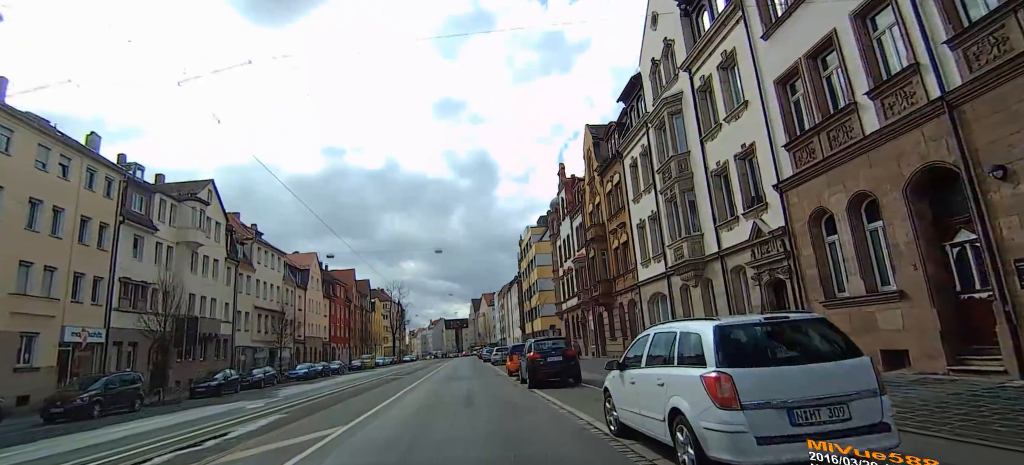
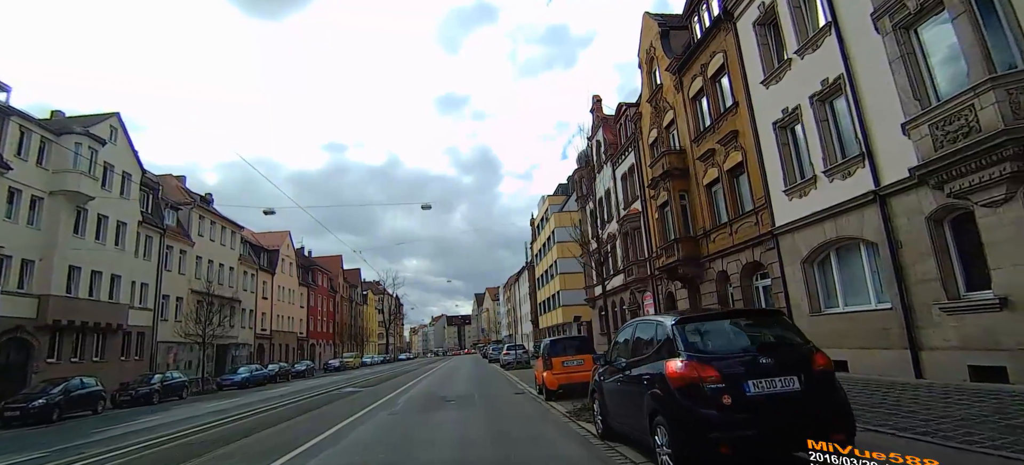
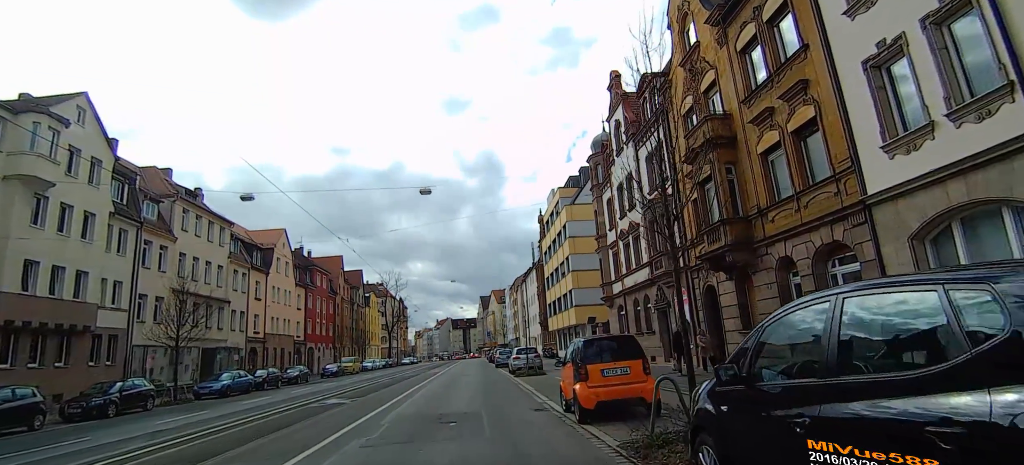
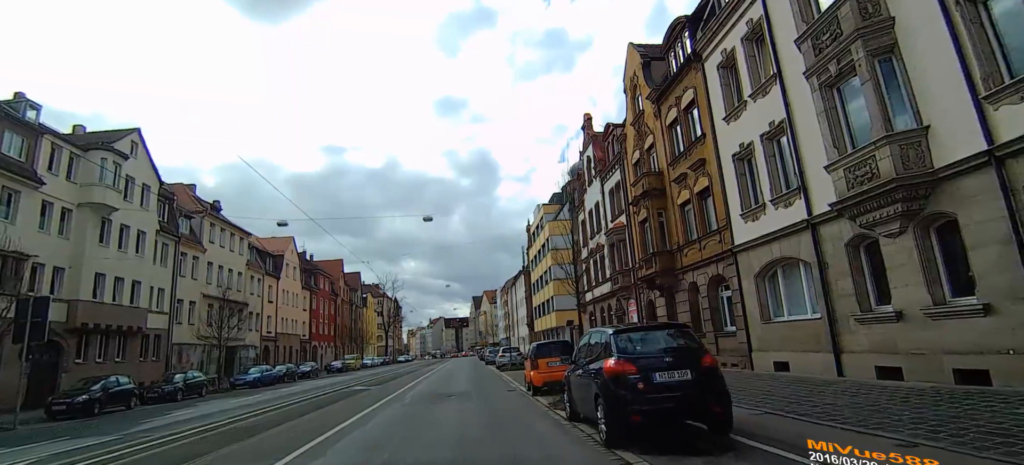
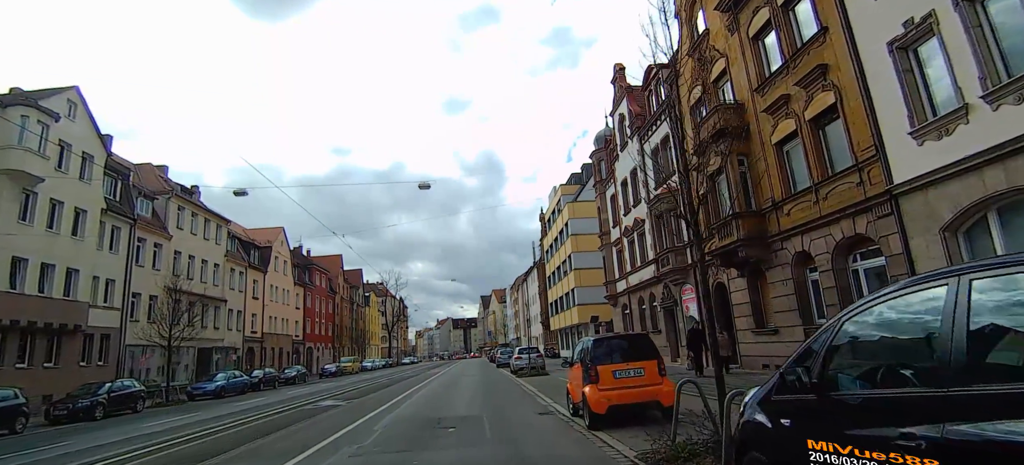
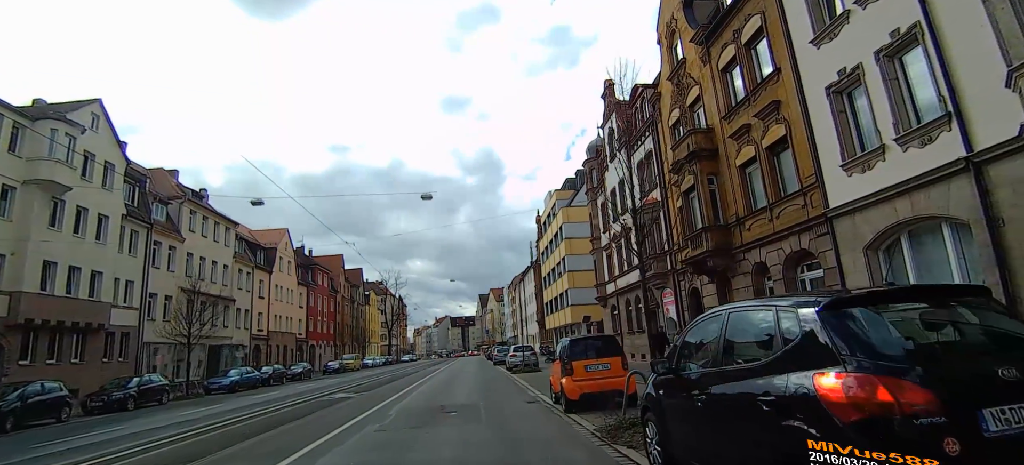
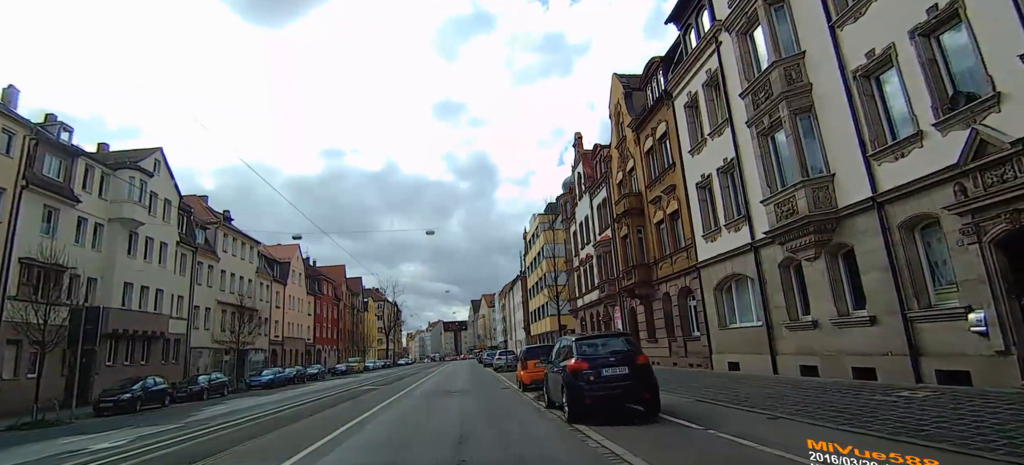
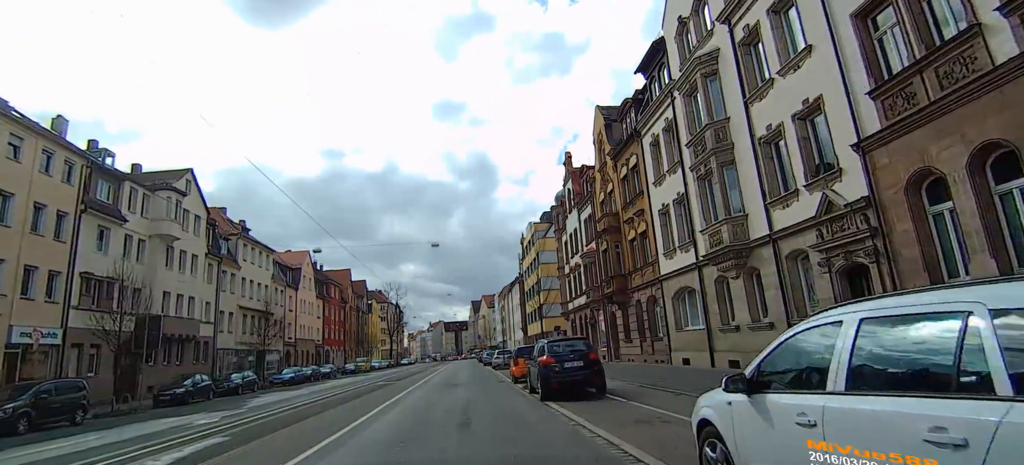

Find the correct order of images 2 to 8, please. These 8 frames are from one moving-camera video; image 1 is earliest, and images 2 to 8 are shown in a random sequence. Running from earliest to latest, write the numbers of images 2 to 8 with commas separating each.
8, 7, 4, 2, 6, 3, 5
